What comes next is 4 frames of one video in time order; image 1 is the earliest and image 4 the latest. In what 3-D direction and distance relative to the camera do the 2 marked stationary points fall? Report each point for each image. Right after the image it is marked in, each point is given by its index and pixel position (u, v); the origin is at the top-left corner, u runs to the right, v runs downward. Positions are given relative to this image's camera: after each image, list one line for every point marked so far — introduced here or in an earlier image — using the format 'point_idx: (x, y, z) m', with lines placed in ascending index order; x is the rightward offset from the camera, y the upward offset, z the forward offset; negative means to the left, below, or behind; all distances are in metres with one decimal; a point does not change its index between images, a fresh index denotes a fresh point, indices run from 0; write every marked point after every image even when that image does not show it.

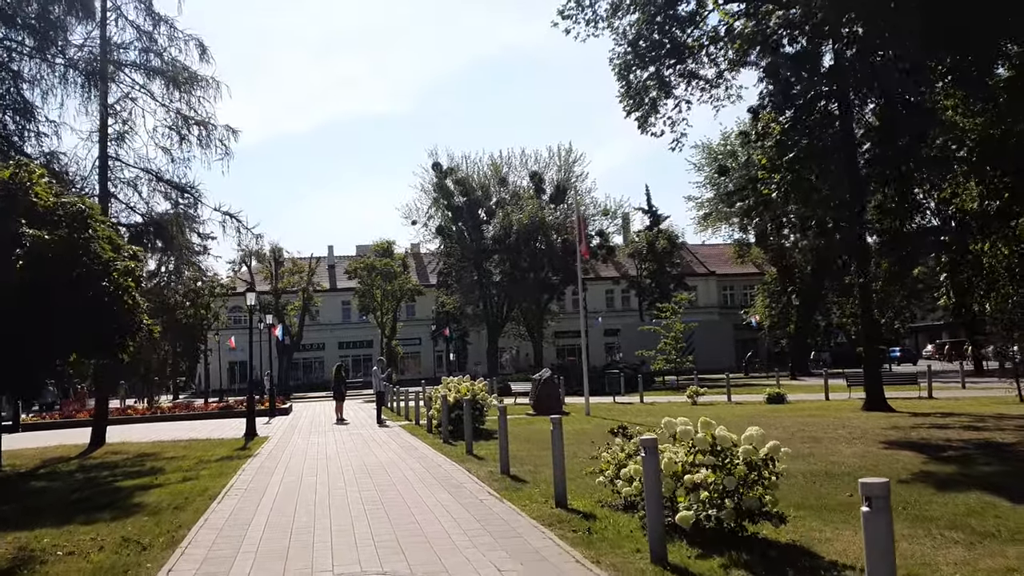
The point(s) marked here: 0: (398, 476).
0: (-1.5, -2.5, +12.0) m
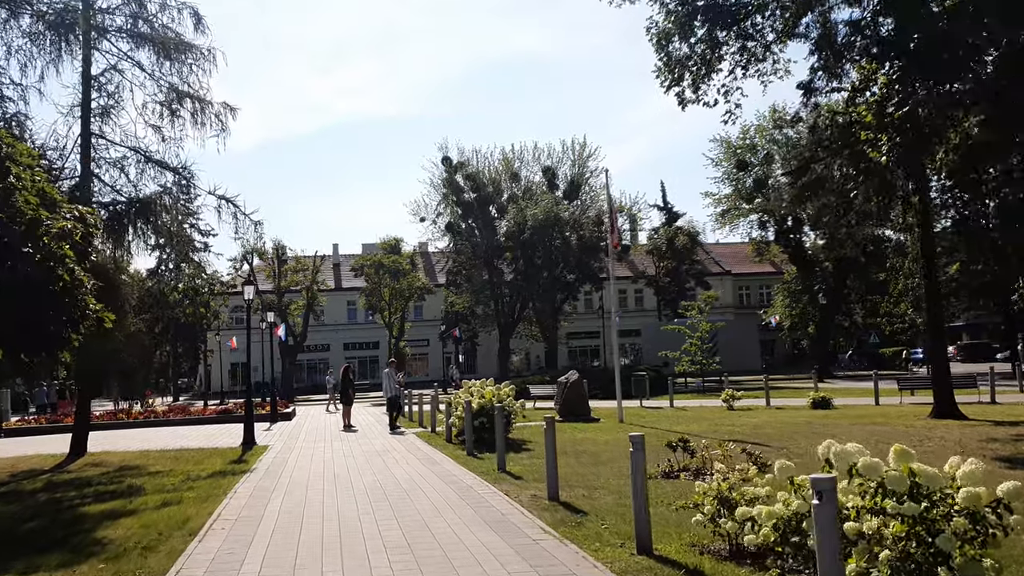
0: (-1.0, -2.3, +9.9) m
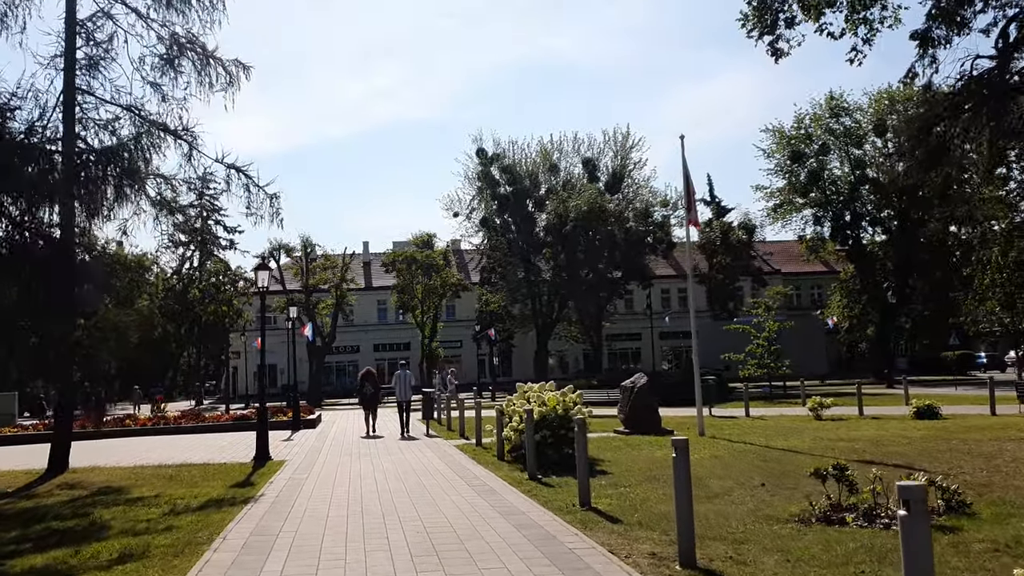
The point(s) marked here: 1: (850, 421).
0: (-0.2, -2.0, +6.9) m
1: (+7.2, -2.8, +19.4) m
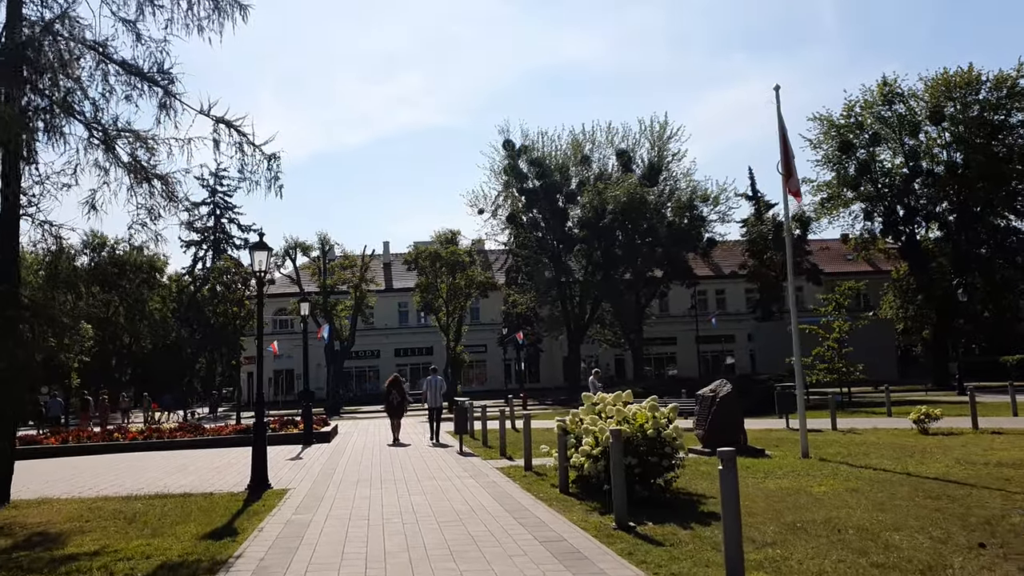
0: (+0.4, -1.8, +3.6) m
1: (+8.1, -2.6, +16.0) m
